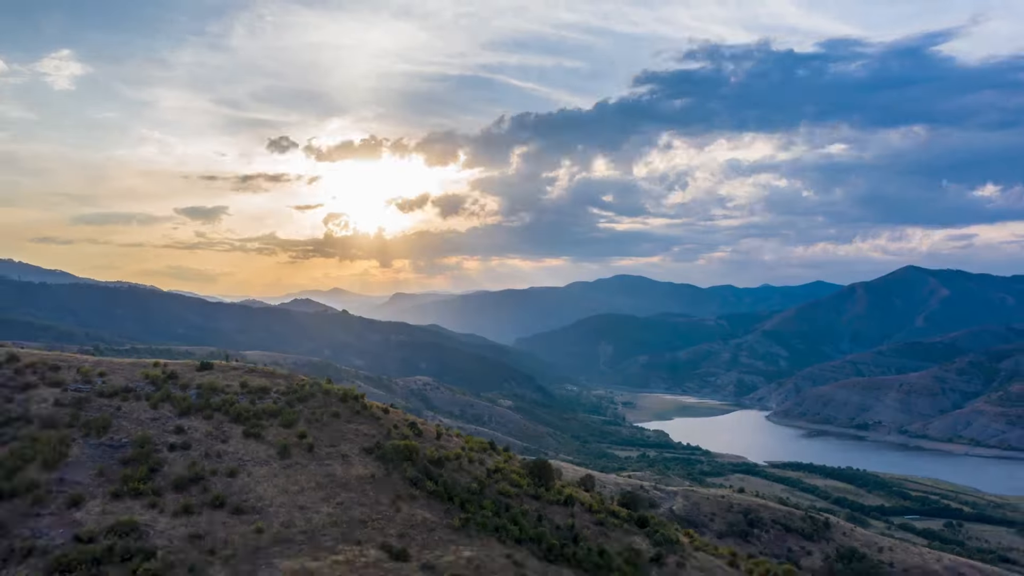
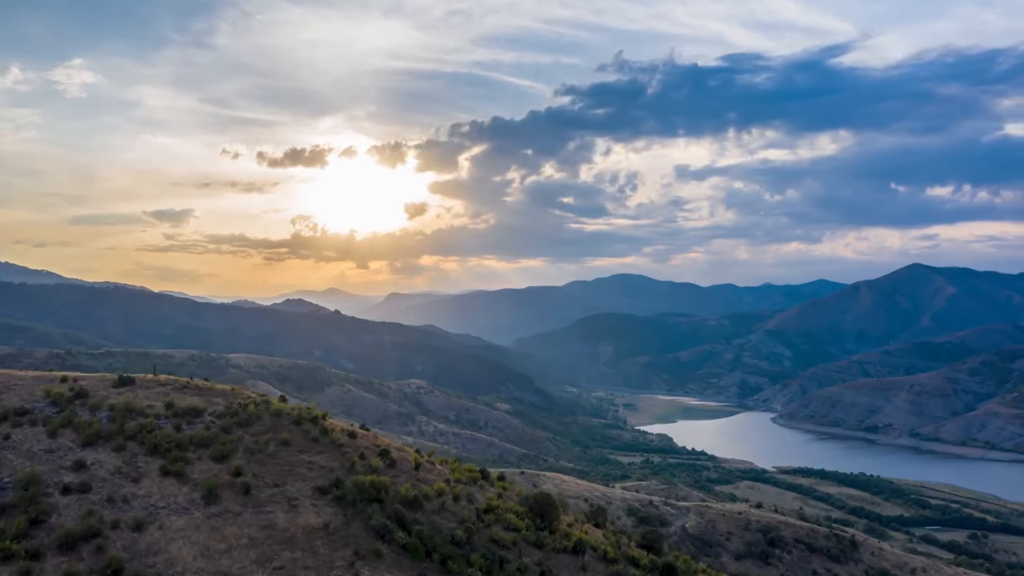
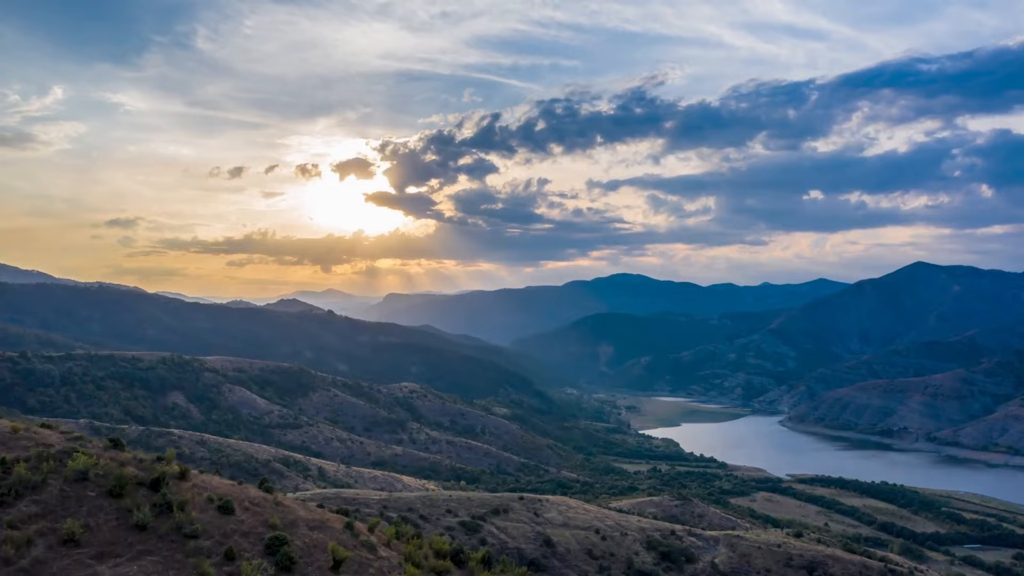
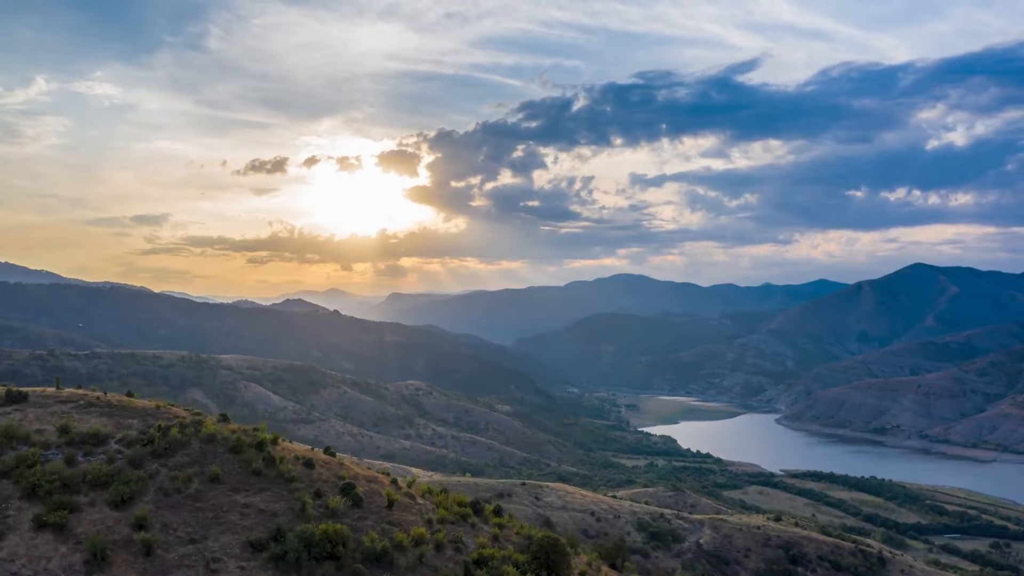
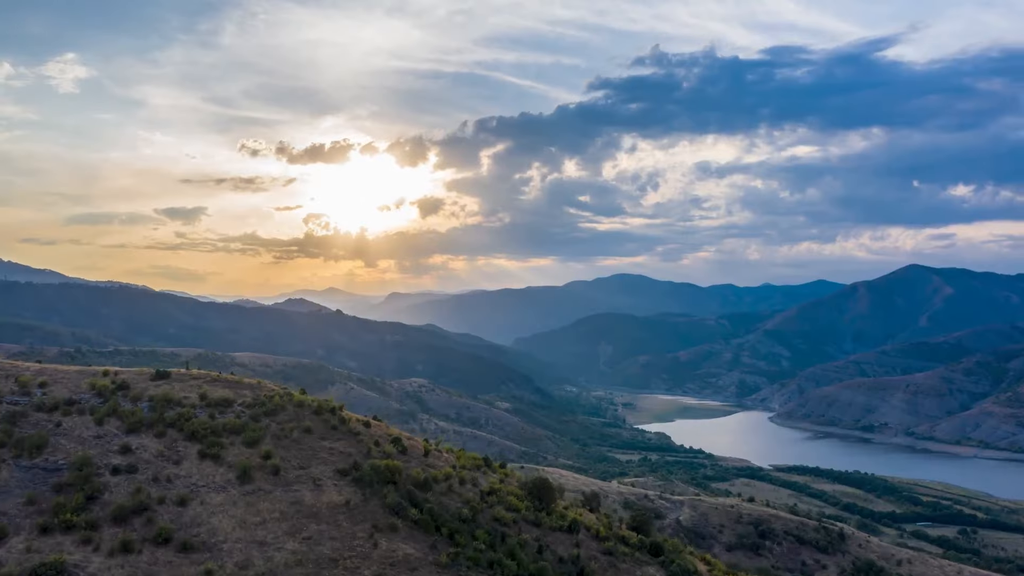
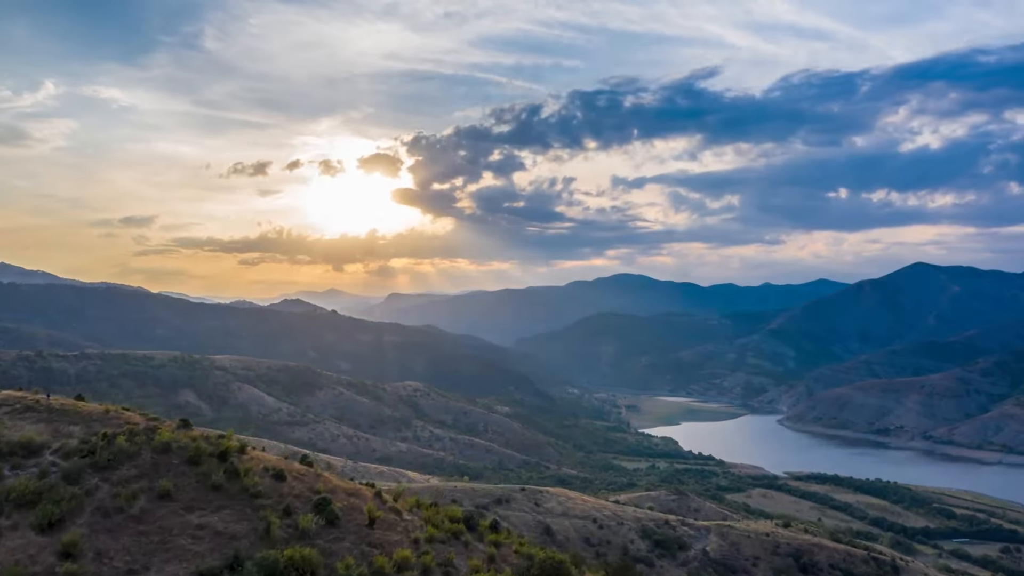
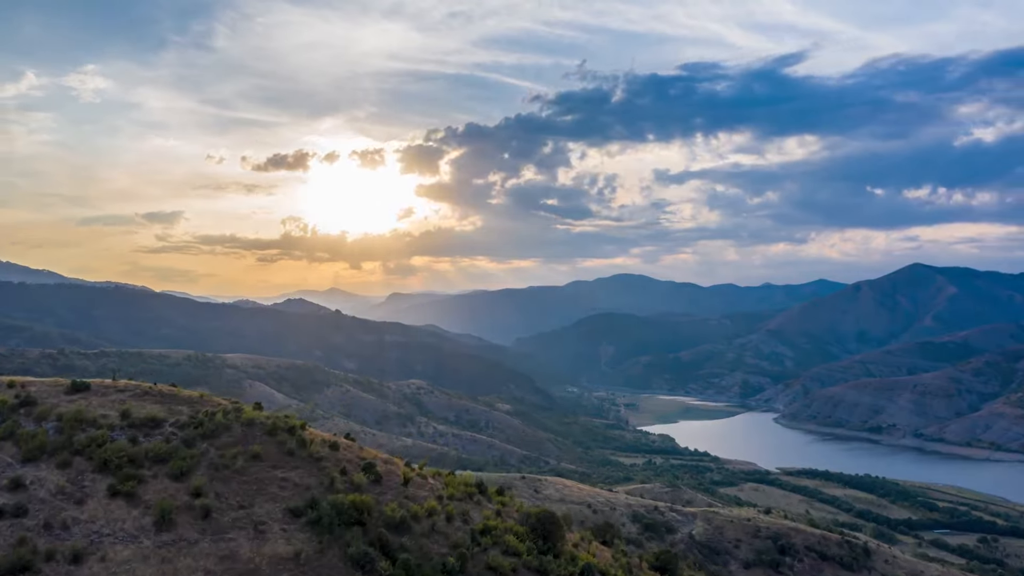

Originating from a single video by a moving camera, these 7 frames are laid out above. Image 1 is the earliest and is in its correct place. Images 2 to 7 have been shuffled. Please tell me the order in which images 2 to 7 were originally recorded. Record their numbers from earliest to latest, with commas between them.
5, 2, 7, 4, 6, 3
